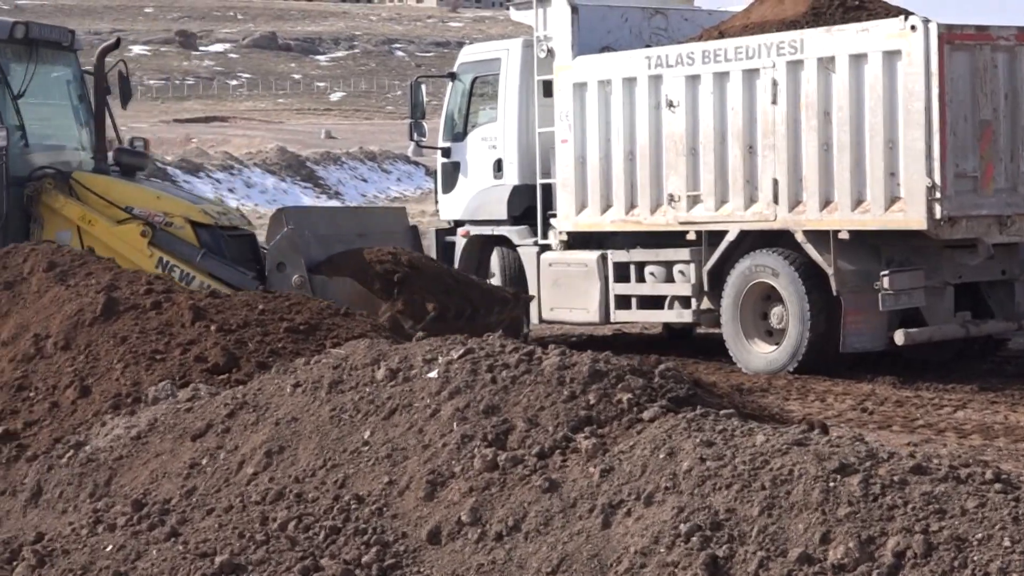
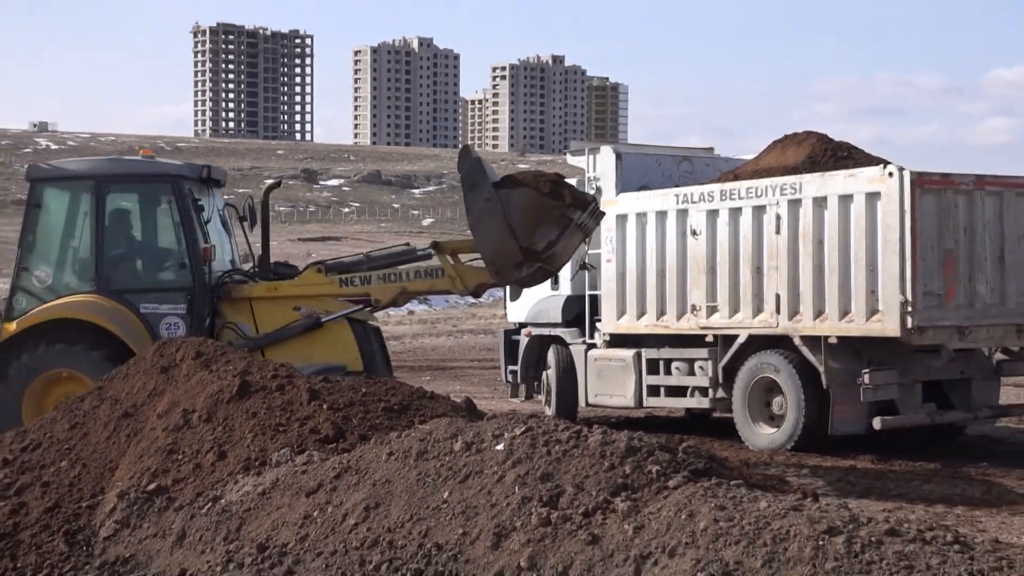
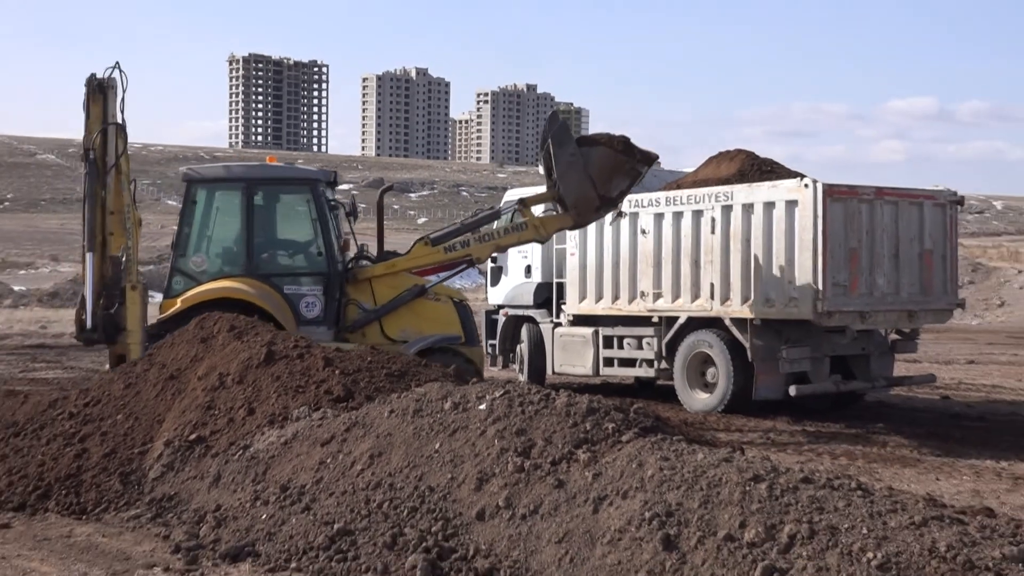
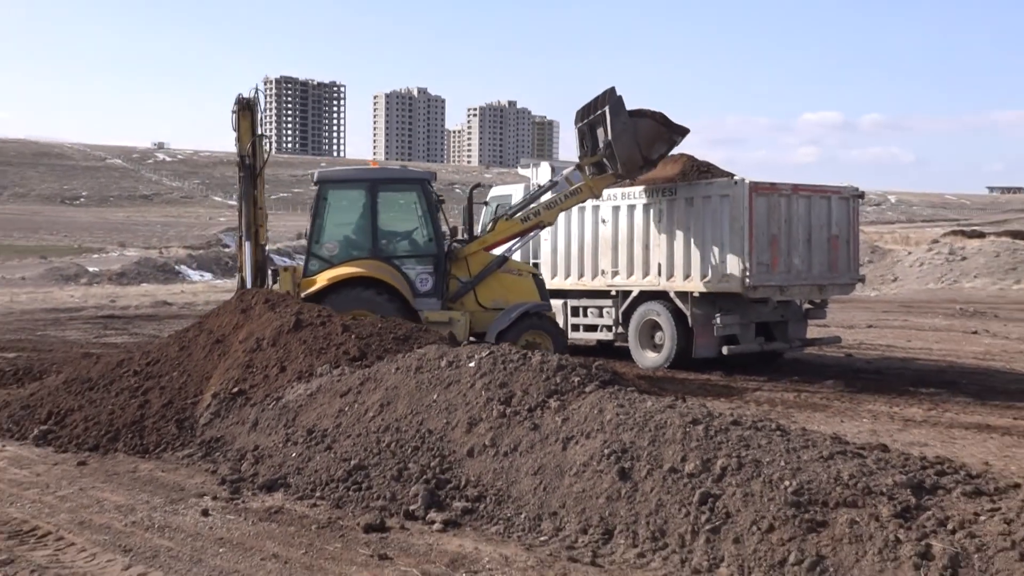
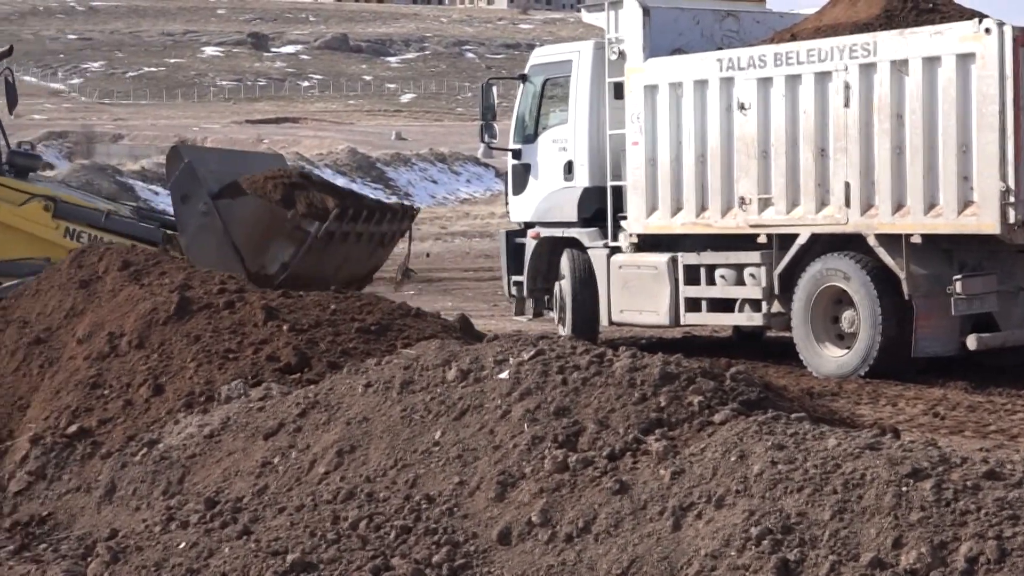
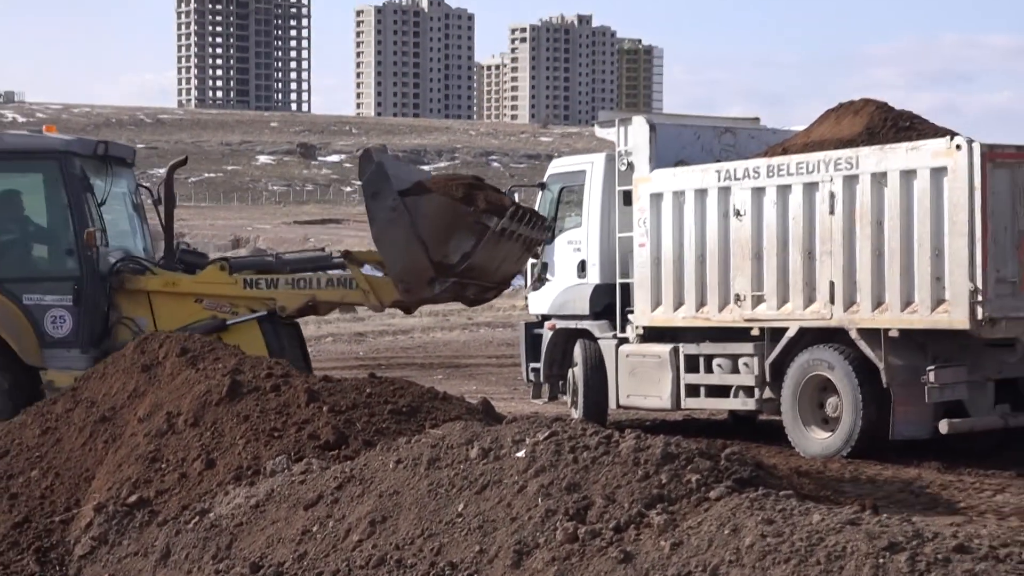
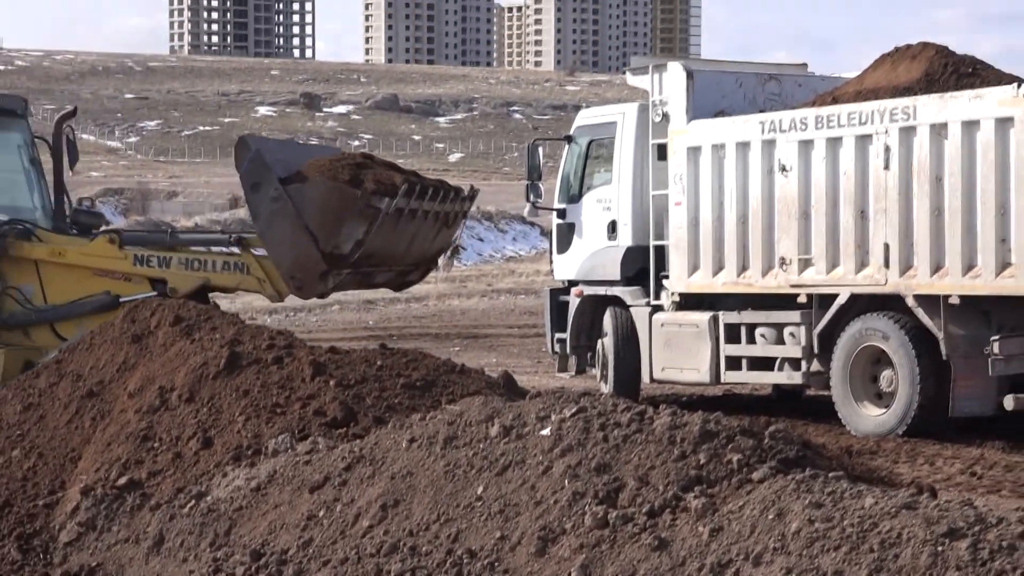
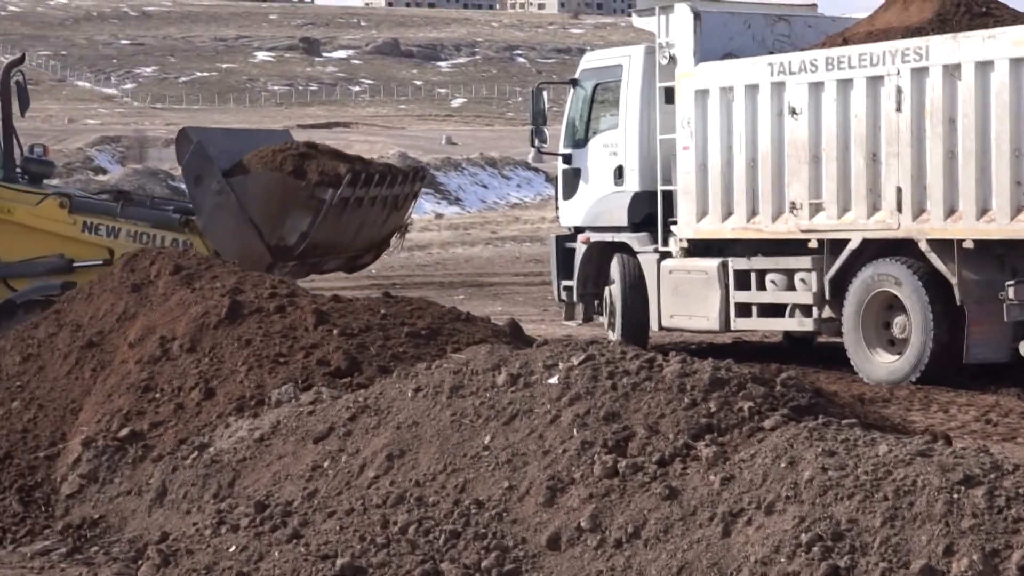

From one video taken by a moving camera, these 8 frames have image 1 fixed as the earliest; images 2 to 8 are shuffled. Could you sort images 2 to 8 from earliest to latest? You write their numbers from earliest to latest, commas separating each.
5, 8, 7, 6, 2, 3, 4
